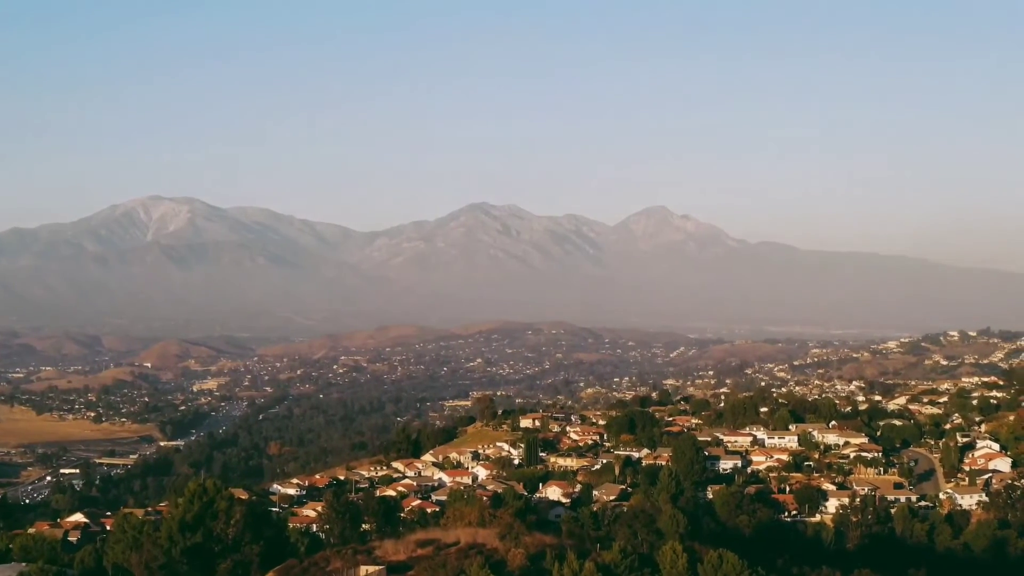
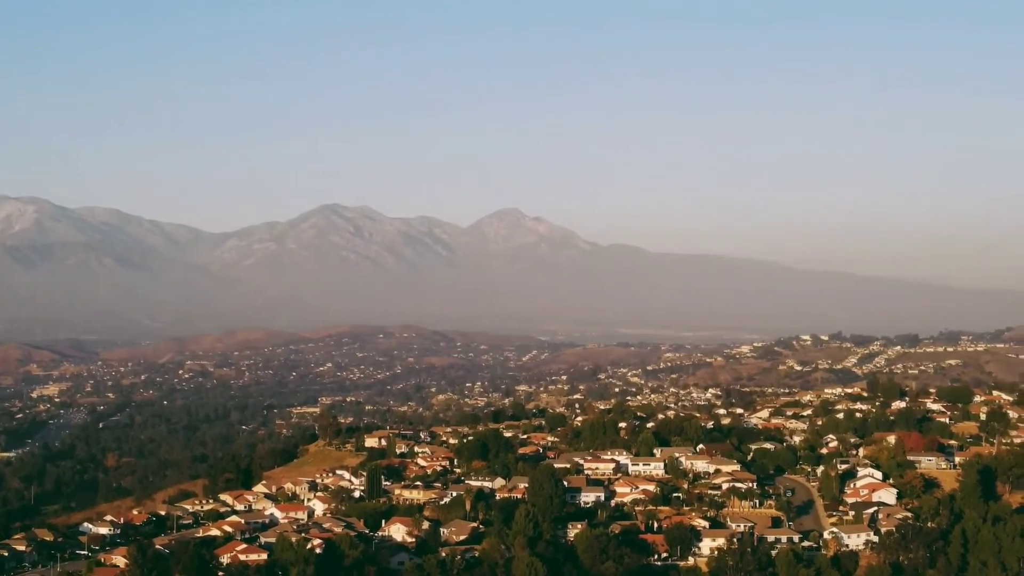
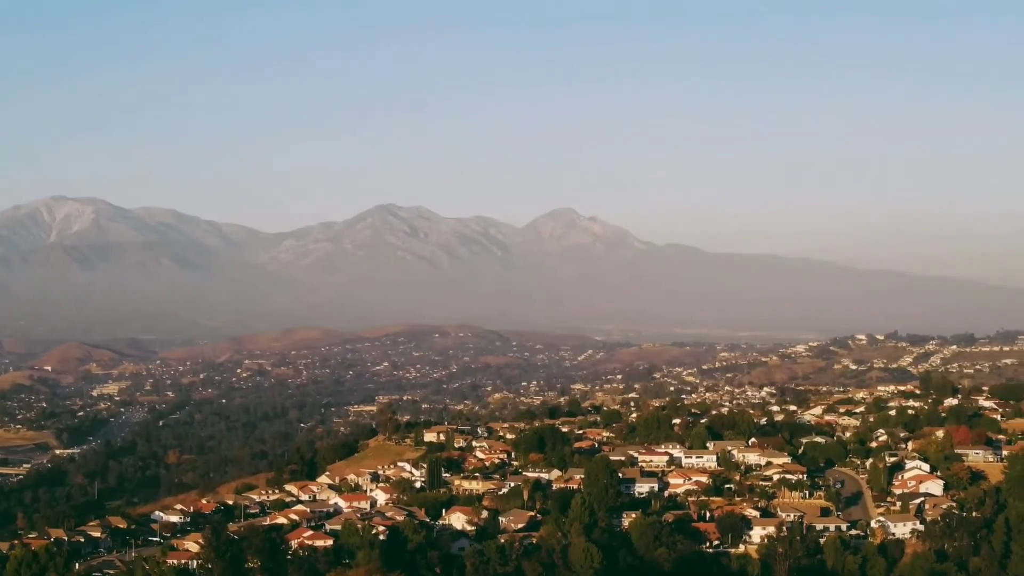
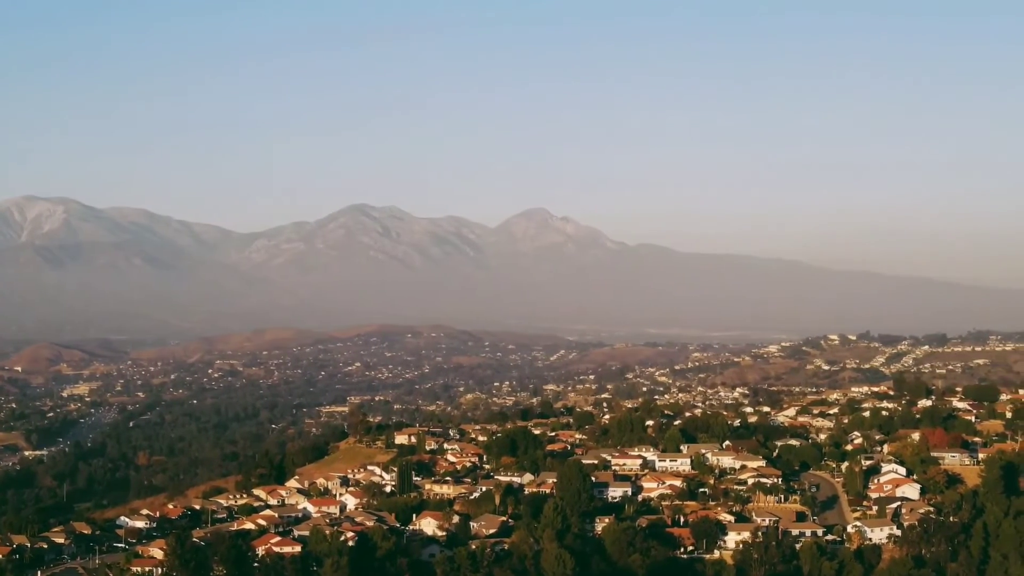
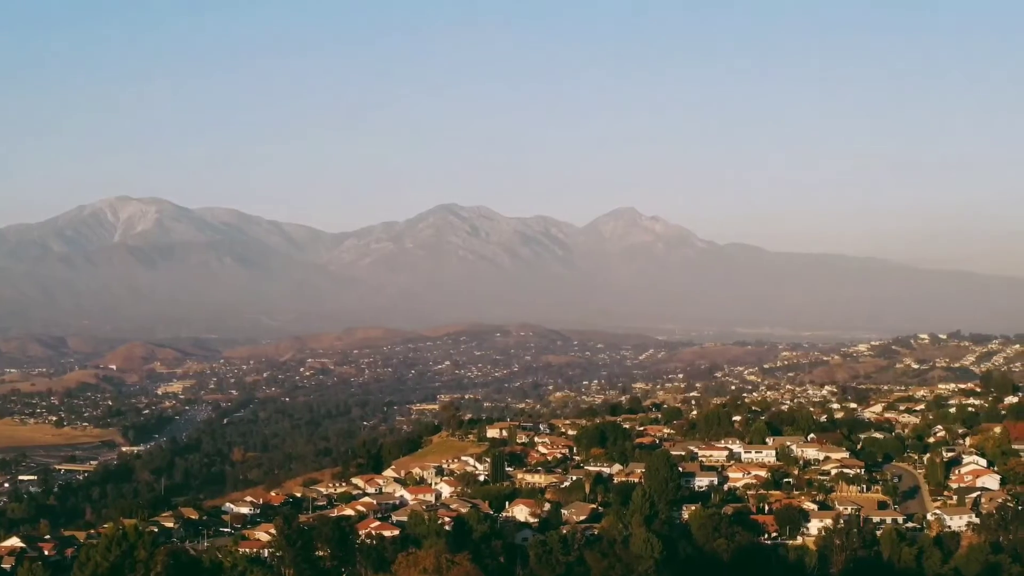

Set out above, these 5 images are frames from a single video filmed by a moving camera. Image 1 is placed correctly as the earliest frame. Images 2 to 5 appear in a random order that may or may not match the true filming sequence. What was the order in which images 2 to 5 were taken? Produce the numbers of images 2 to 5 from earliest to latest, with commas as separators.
5, 3, 4, 2
